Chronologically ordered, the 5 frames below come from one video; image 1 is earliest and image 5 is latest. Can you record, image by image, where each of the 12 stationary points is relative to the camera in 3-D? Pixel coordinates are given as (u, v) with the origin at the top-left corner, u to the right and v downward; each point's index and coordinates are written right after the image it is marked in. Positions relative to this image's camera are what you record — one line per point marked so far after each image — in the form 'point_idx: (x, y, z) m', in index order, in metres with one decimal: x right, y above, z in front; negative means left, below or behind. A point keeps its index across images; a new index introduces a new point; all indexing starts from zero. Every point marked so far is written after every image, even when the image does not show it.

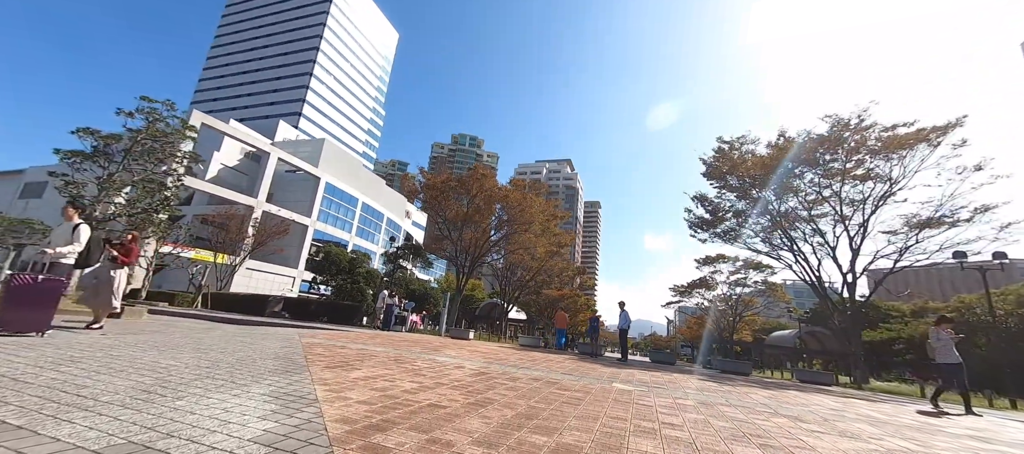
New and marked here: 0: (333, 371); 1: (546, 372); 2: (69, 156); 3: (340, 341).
0: (-1.8, -1.4, +3.7) m
1: (+0.5, -2.1, +5.3) m
2: (-10.1, +1.6, +8.5) m
3: (-3.2, -2.1, +6.9) m
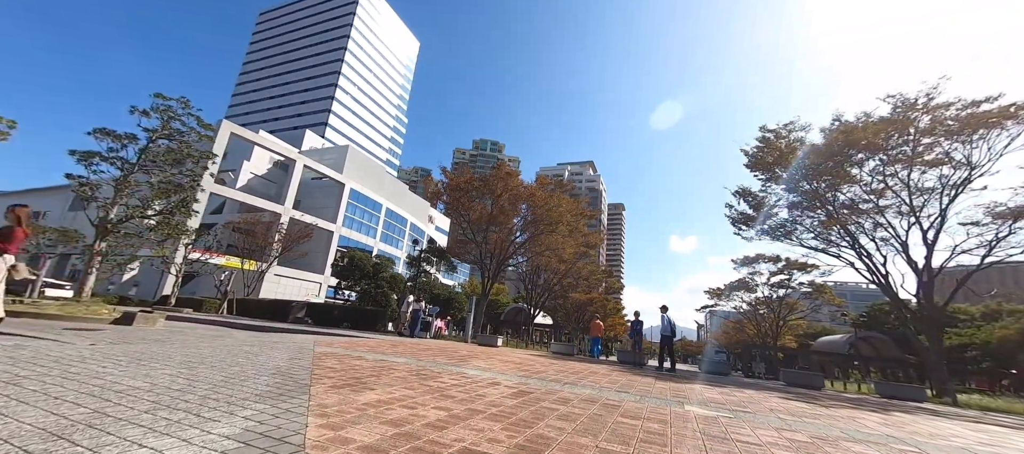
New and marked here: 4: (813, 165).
0: (-1.4, -1.3, +2.9) m
1: (+1.0, -1.9, +4.4) m
2: (-9.4, +1.5, +8.2) m
3: (-2.6, -2.1, +6.2) m
4: (+11.9, +2.4, +14.8) m
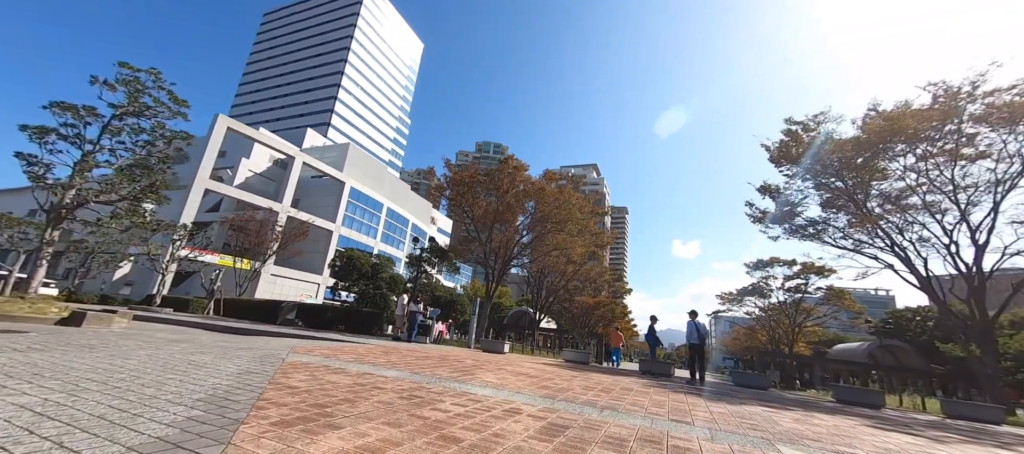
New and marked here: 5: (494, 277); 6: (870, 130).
0: (-1.2, -1.1, +1.9) m
1: (+1.2, -1.7, +3.3) m
2: (-9.2, +1.8, +7.2) m
3: (-2.4, -1.8, +5.2) m
4: (+12.2, +2.5, +13.7) m
5: (-1.0, -2.6, +19.4) m
6: (+12.4, +3.3, +13.0) m
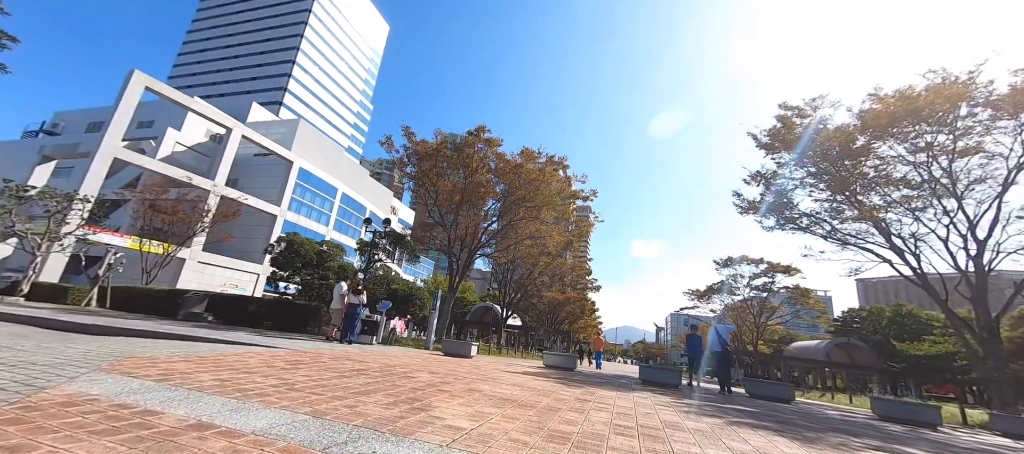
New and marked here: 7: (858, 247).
0: (-1.0, -0.5, -0.2) m
1: (+1.2, -1.2, +1.4) m
2: (-9.4, +2.6, +4.3) m
3: (-2.5, -1.2, +2.9) m
4: (+11.3, +2.7, +12.8) m
5: (-2.5, -1.9, +17.2) m
6: (+11.6, +3.6, +12.1) m
7: (+11.6, -0.7, +12.4) m
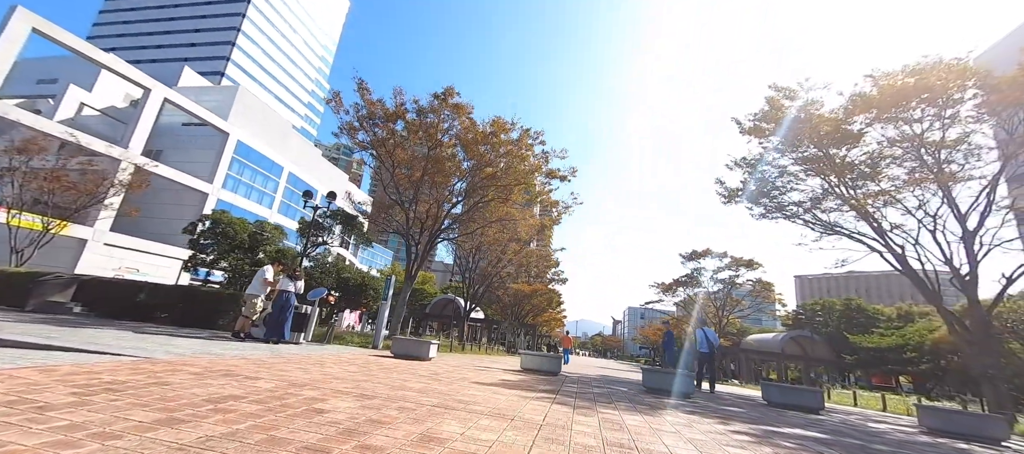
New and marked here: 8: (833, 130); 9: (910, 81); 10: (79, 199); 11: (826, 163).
0: (-0.6, -0.1, -2.1) m
1: (+1.4, -0.8, -0.2) m
2: (-9.3, +3.4, +1.6) m
3: (-2.4, -0.7, +1.0) m
4: (+10.4, +3.1, +12.1) m
5: (-3.9, -1.1, +15.2) m
6: (+10.8, +3.9, +11.4) m
7: (+10.7, -0.3, +11.8) m
8: (+10.4, +3.3, +11.9) m
9: (+11.6, +4.3, +11.0) m
10: (-18.0, +1.1, +15.6) m
11: (+10.6, +2.1, +12.4) m
